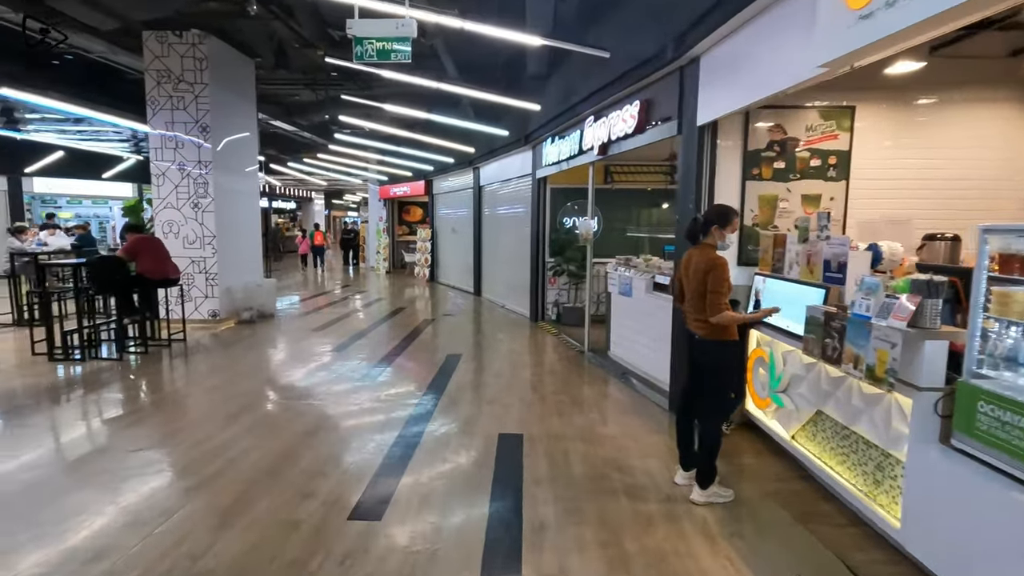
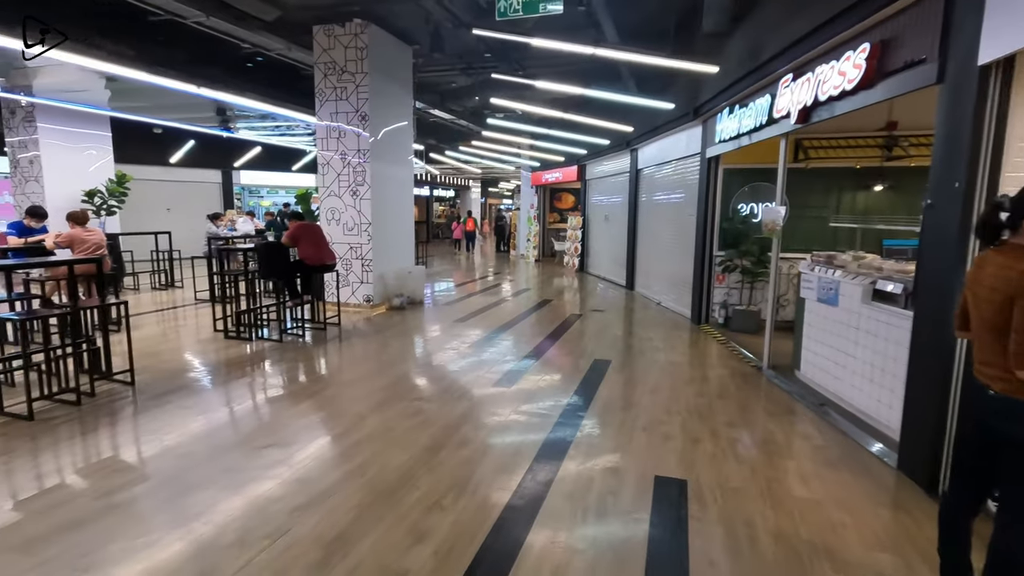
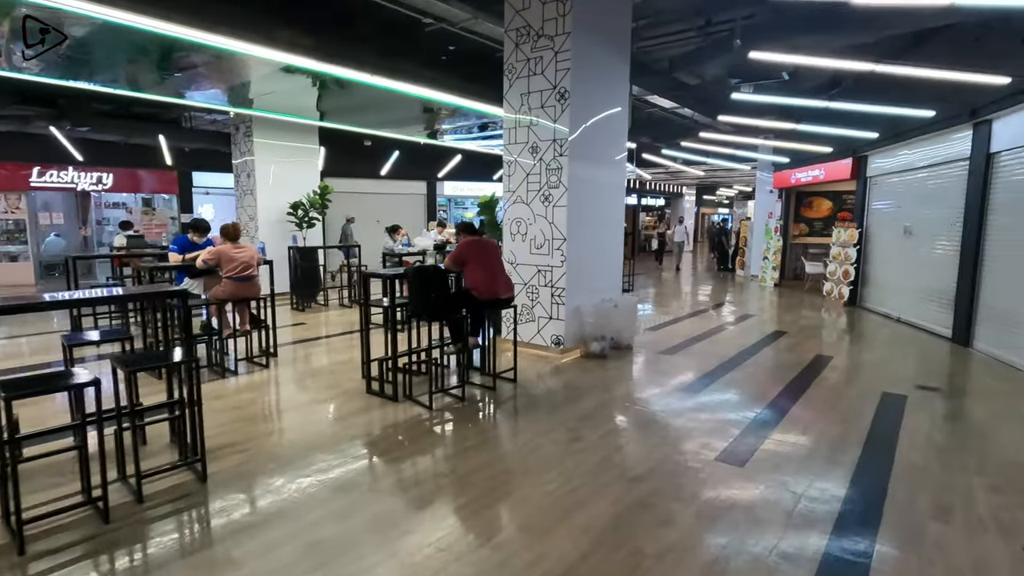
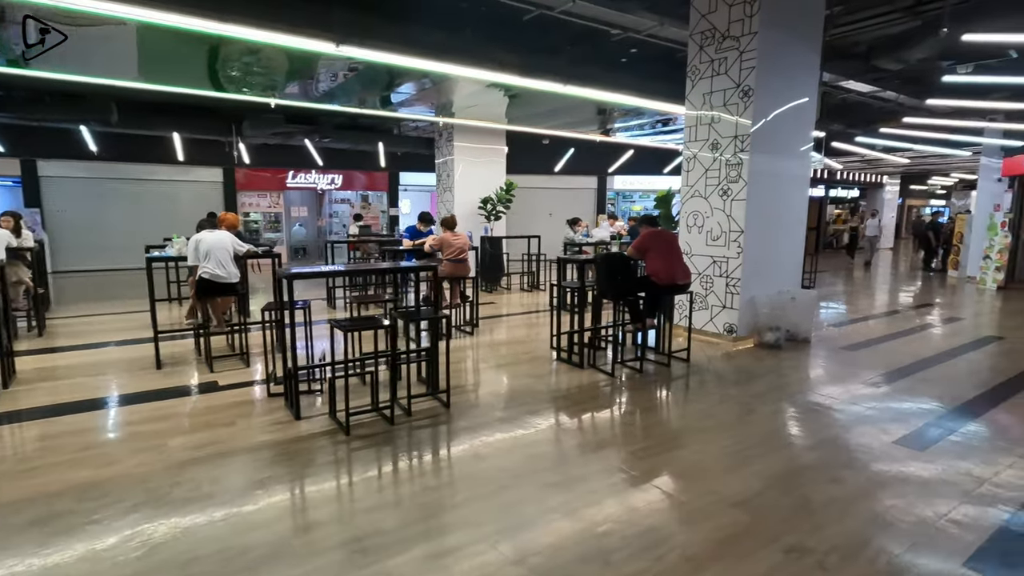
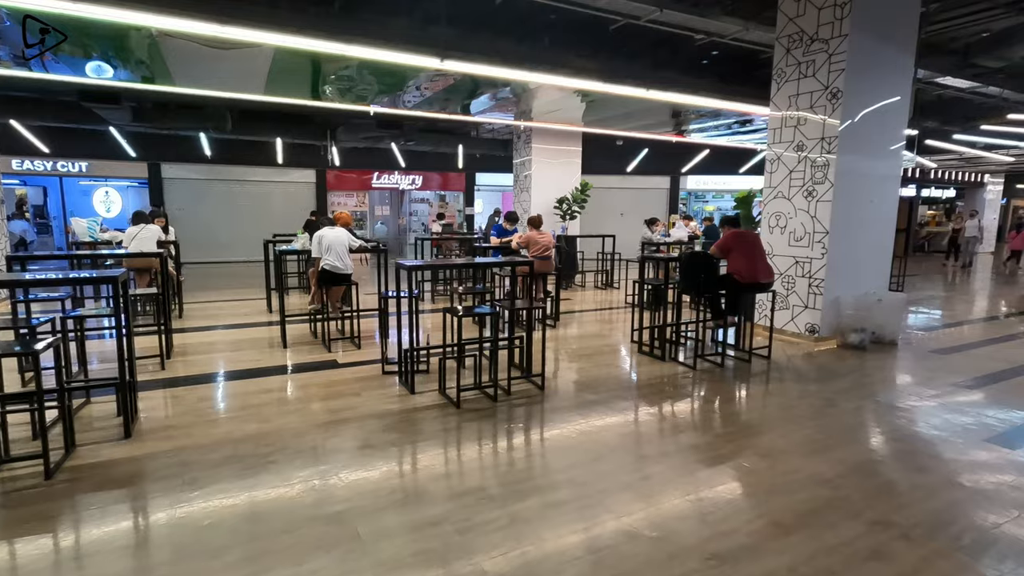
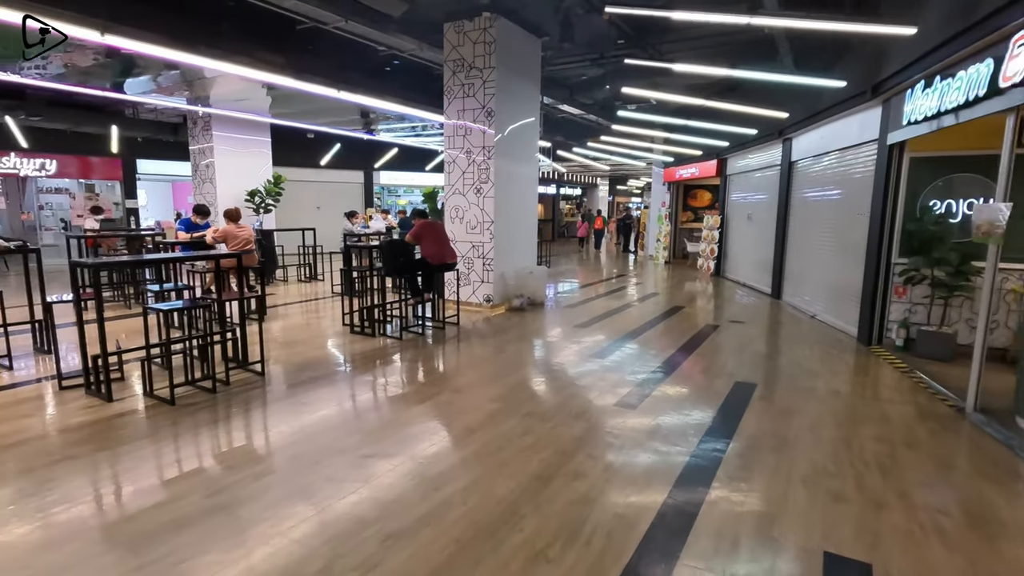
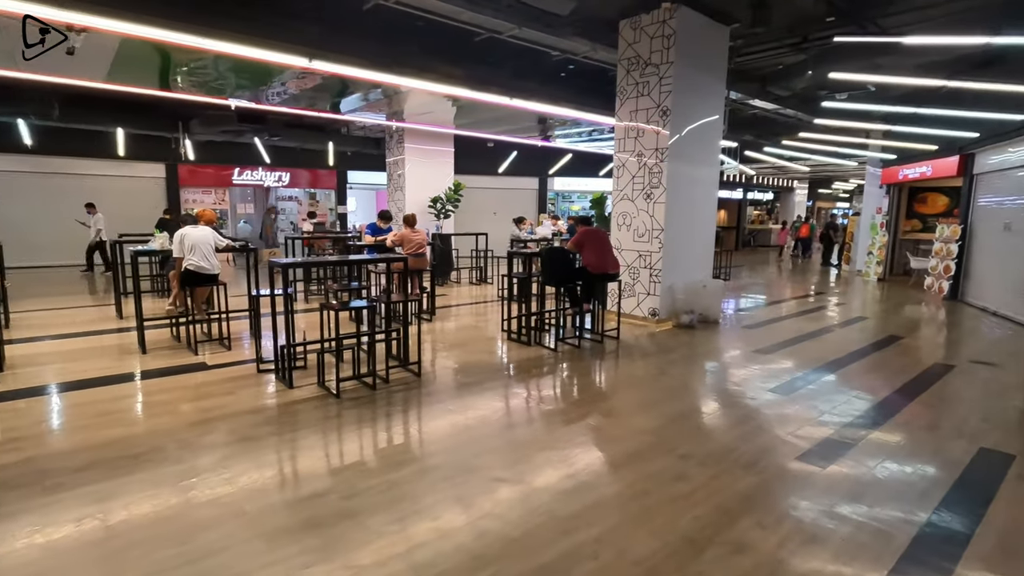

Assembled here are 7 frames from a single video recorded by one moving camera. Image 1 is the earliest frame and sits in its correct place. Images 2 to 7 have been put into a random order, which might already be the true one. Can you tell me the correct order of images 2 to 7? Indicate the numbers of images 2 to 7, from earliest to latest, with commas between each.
2, 6, 7, 5, 4, 3
